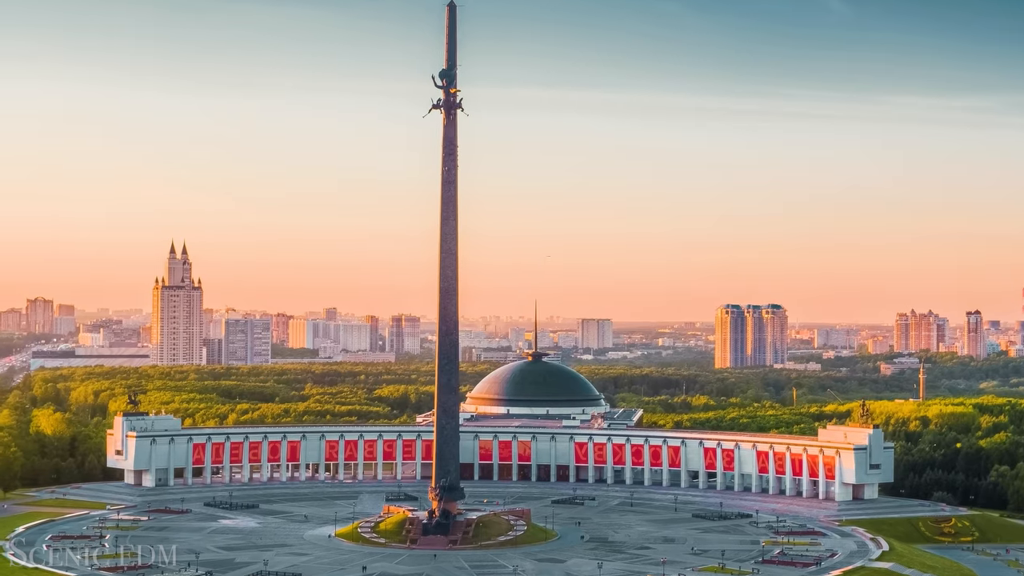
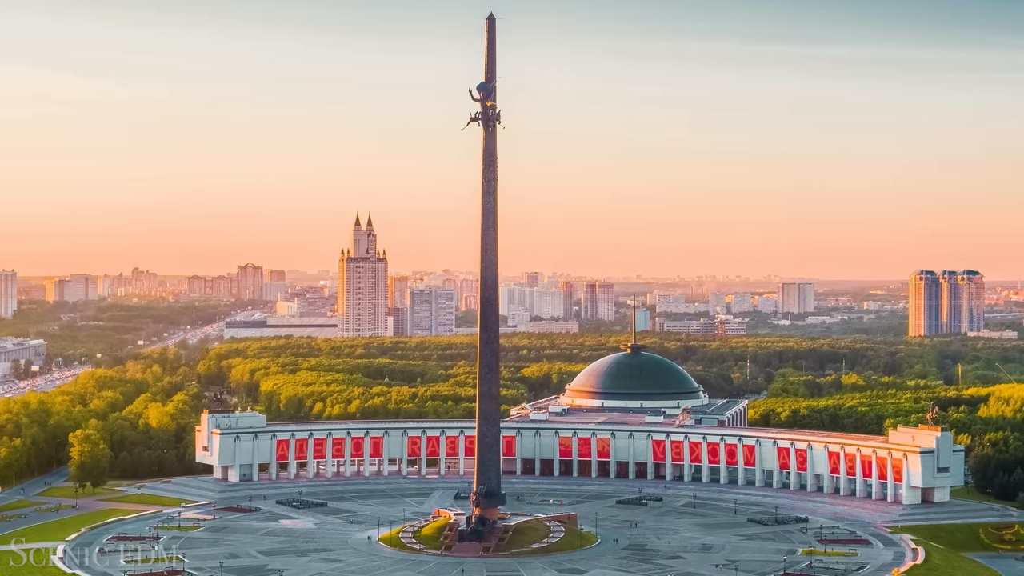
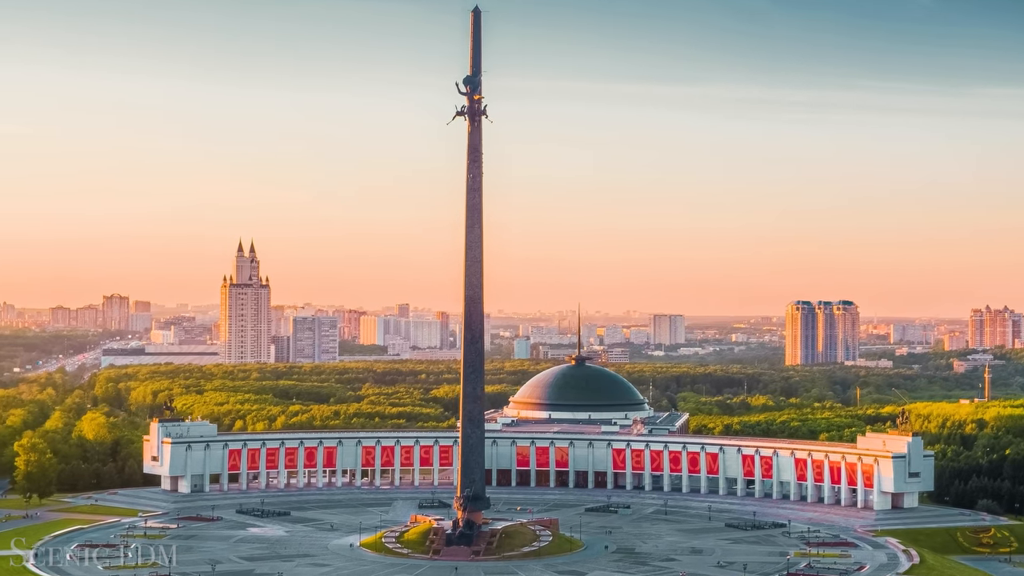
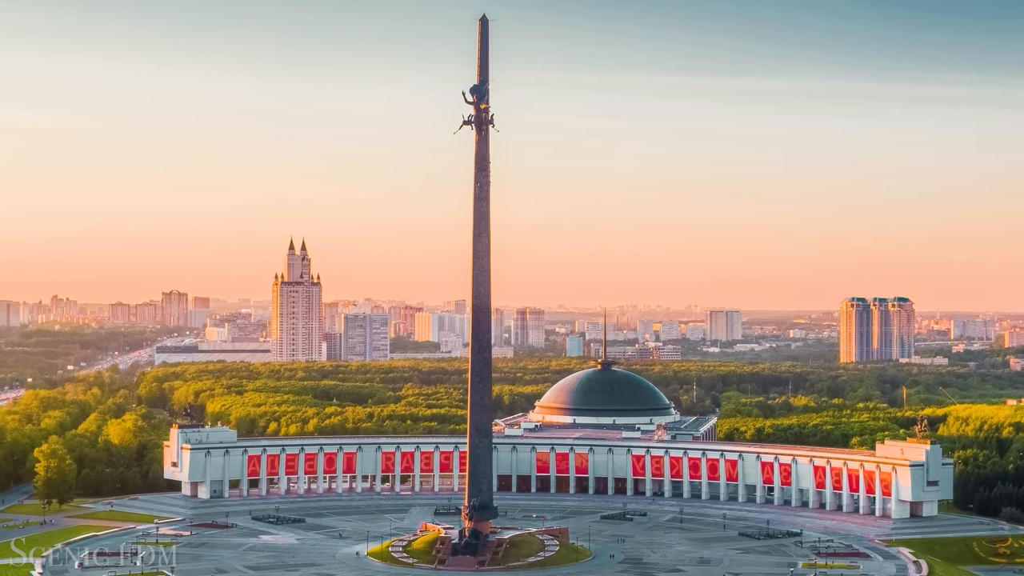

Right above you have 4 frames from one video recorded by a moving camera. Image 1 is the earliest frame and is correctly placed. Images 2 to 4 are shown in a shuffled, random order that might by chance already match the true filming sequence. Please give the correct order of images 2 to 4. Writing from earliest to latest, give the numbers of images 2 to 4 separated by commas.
3, 4, 2
